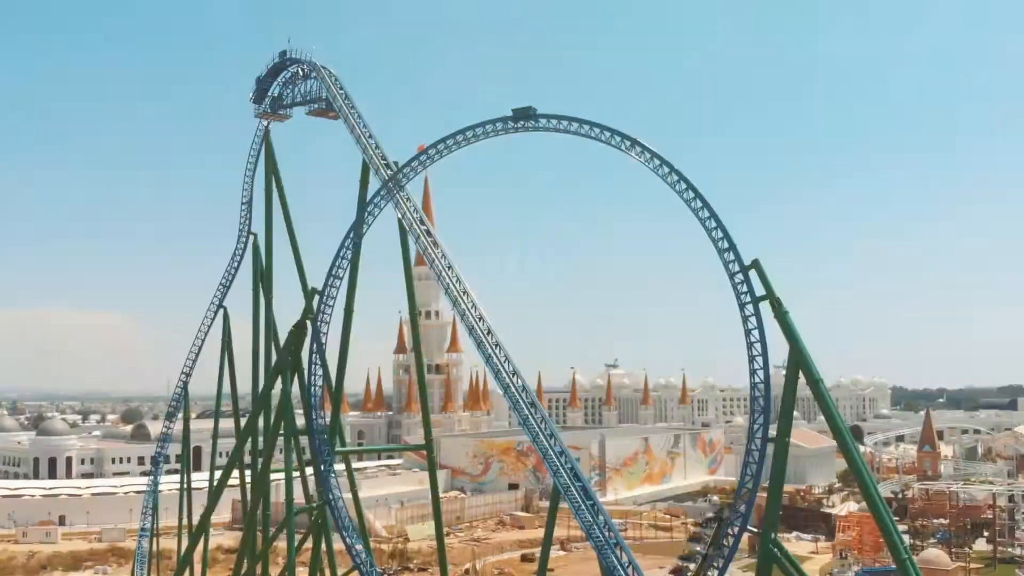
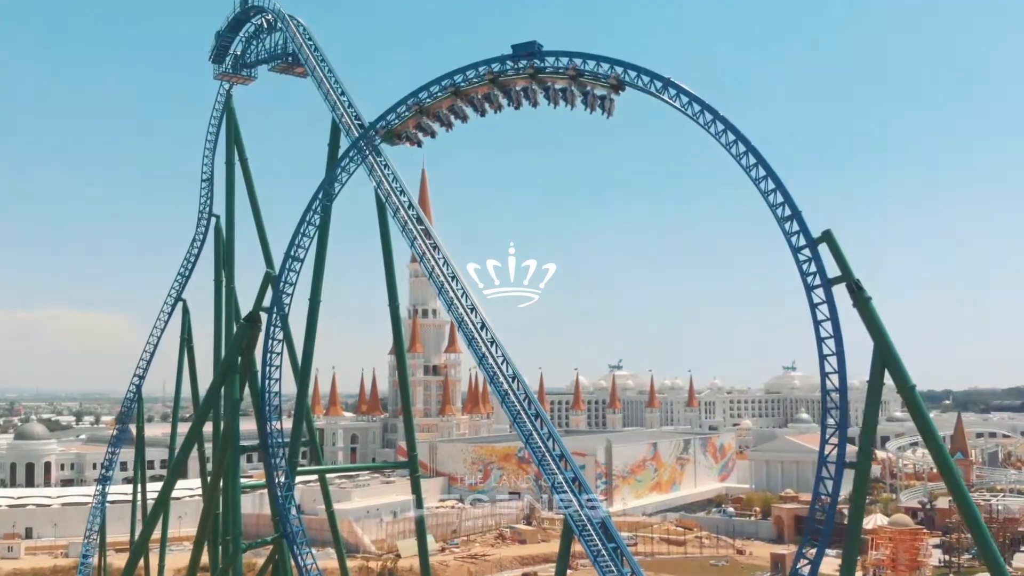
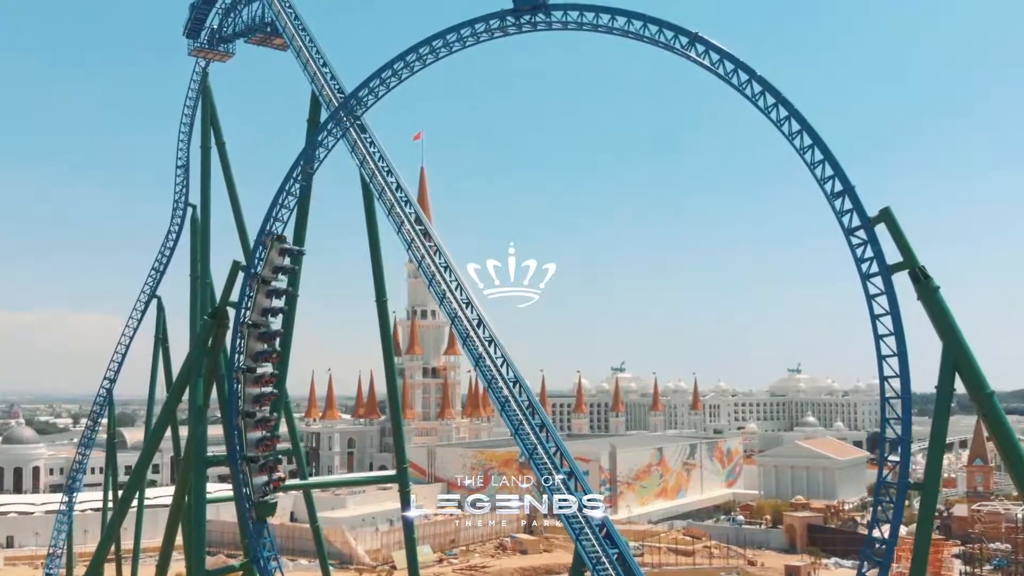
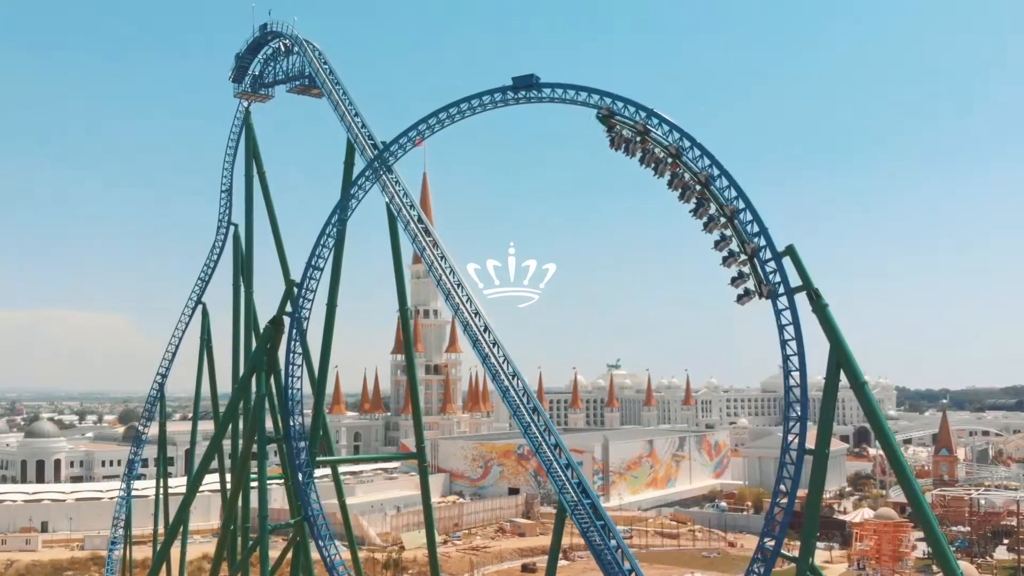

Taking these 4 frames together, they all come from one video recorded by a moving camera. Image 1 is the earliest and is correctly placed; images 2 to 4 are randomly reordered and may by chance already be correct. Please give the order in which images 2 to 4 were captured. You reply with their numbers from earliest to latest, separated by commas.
4, 2, 3
